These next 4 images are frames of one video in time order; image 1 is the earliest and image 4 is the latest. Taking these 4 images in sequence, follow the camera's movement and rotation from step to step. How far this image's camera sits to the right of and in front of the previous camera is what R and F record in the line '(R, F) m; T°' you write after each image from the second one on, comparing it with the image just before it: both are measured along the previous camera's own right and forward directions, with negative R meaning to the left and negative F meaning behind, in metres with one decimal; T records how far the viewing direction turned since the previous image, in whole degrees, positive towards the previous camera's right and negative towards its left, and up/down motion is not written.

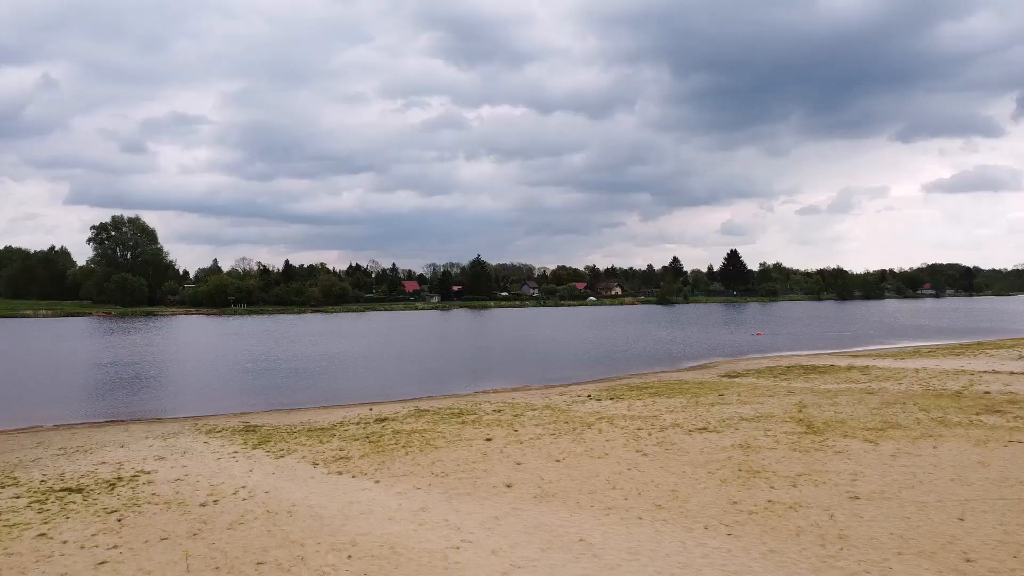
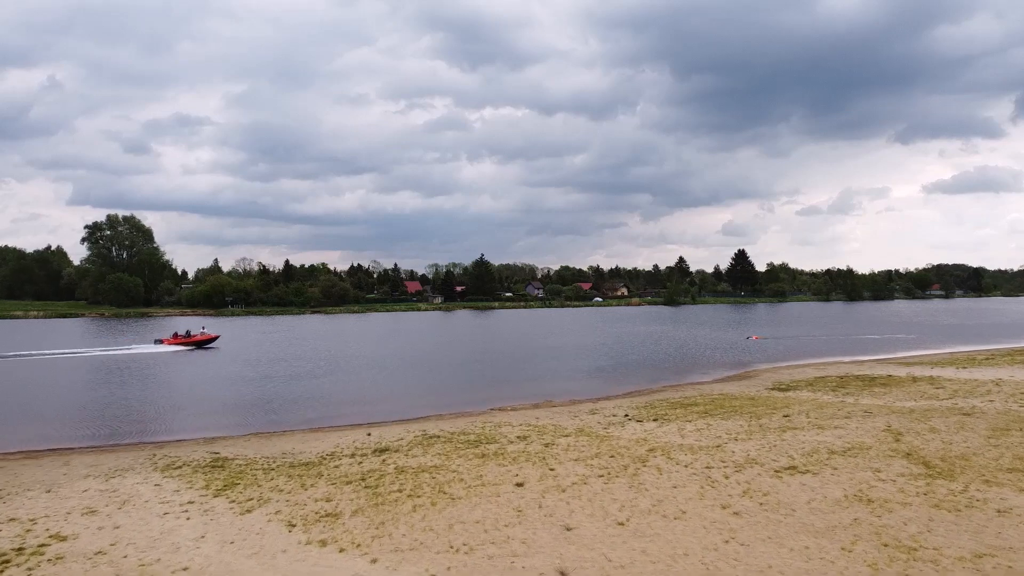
(-0.8, +3.5) m; 0°
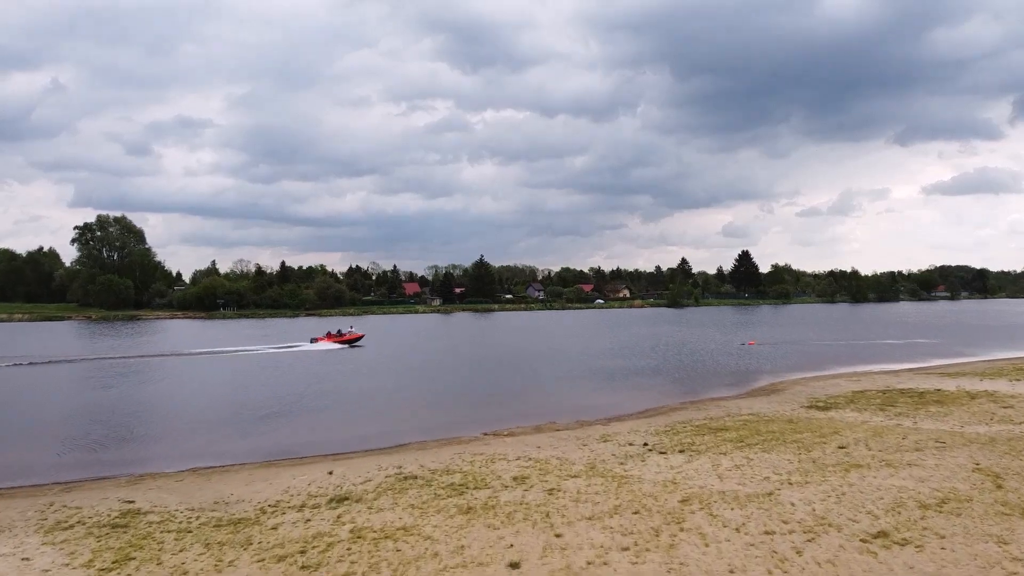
(+0.1, +3.3) m; 0°
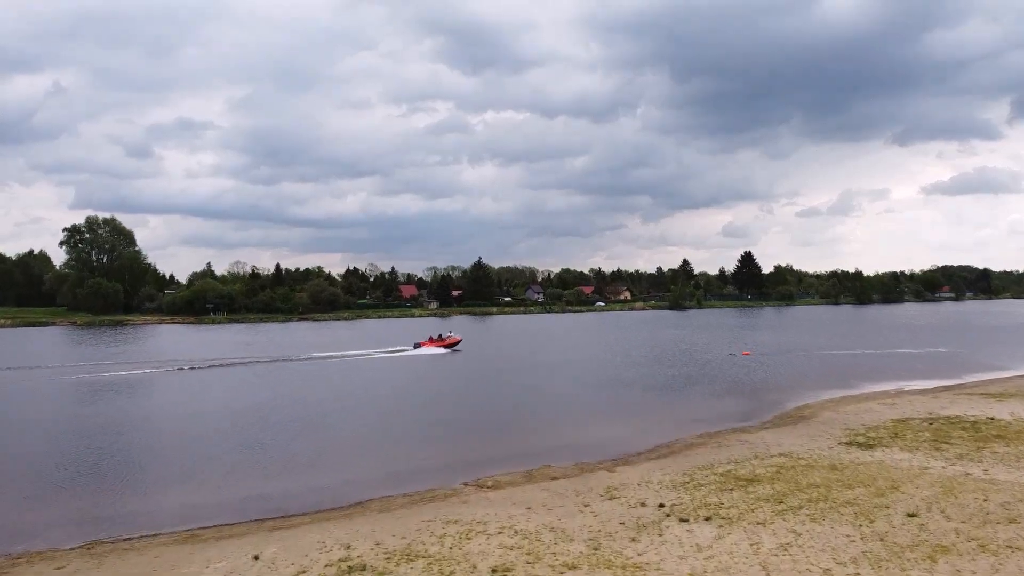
(+0.4, +3.2) m; 0°
